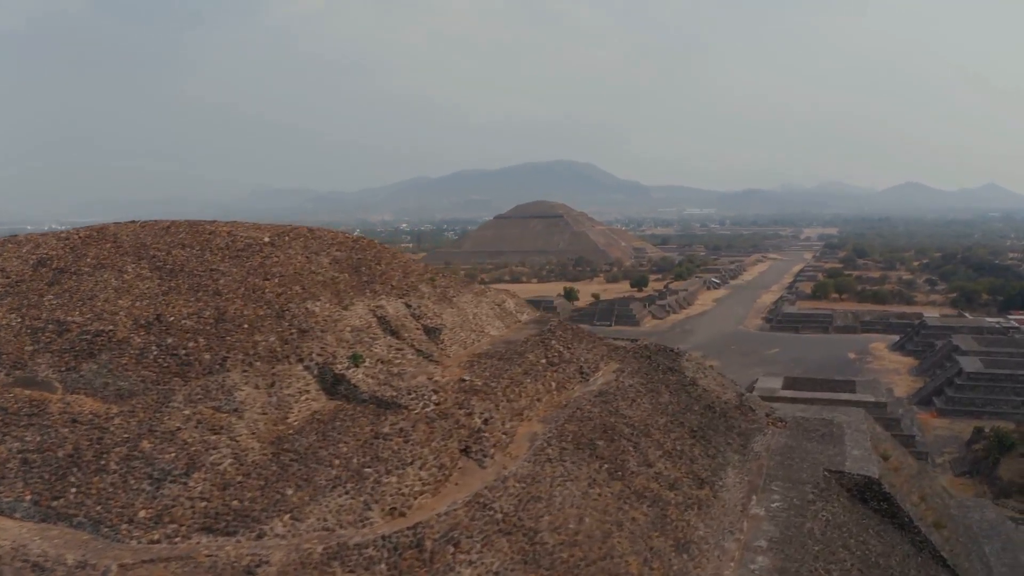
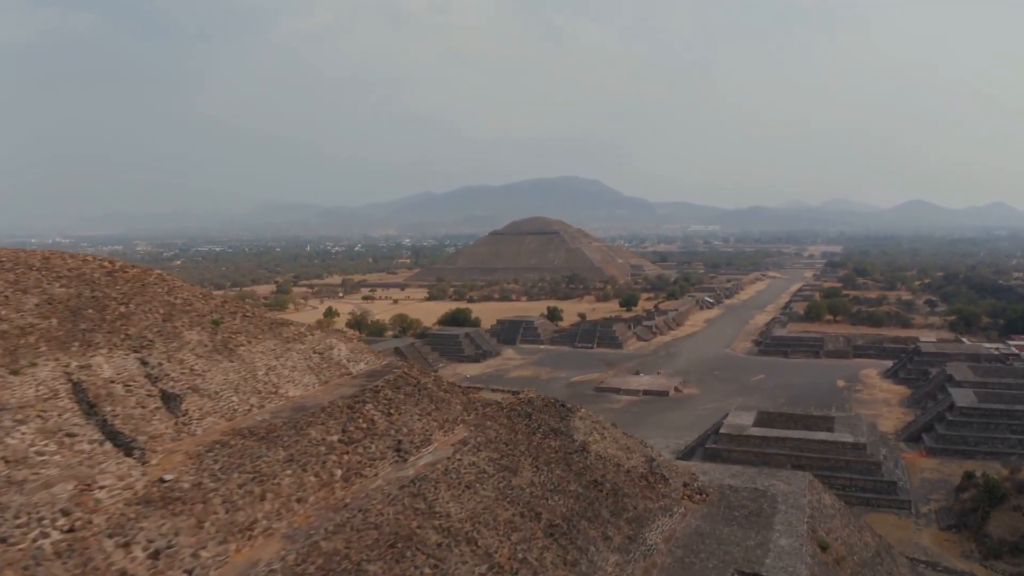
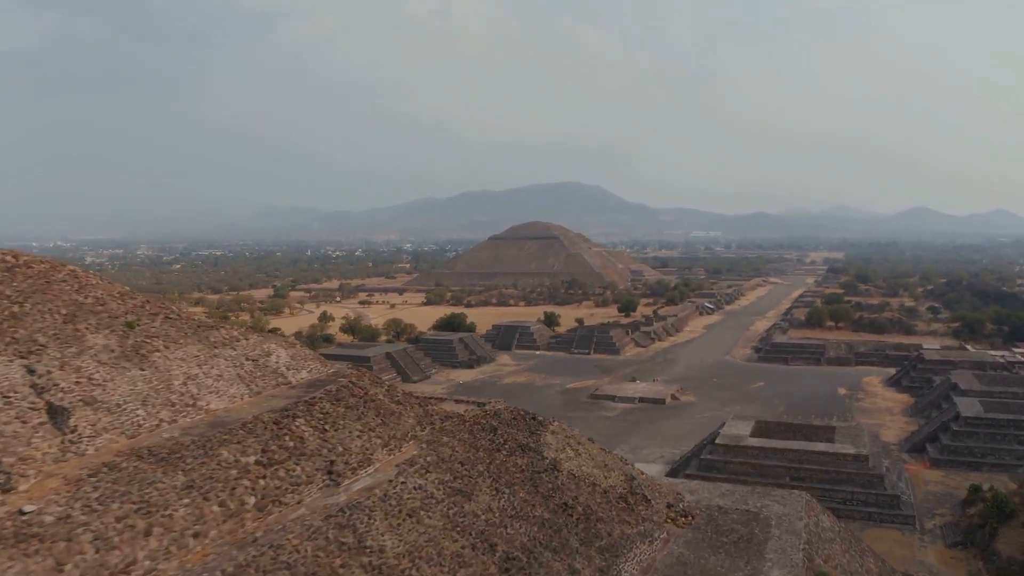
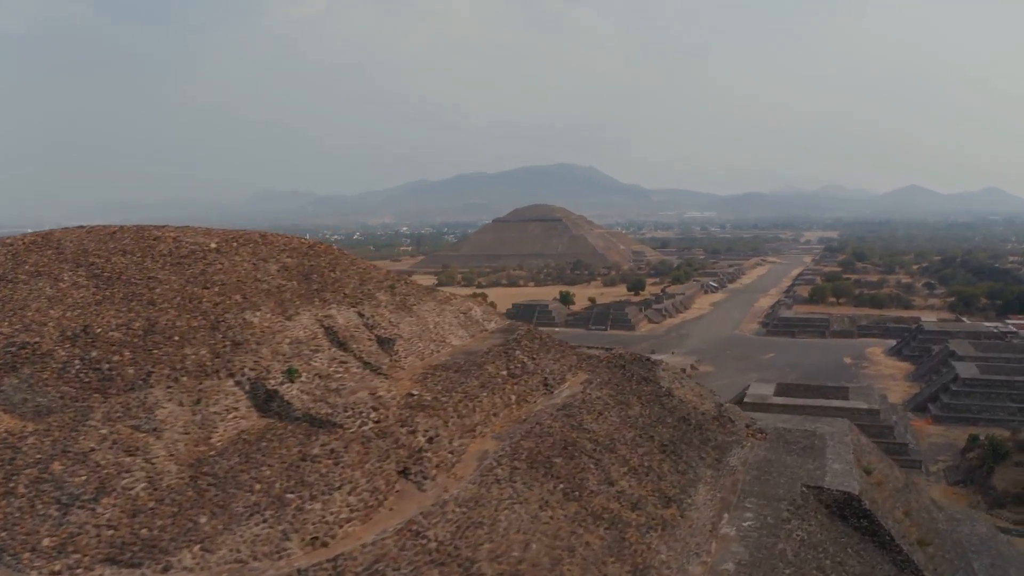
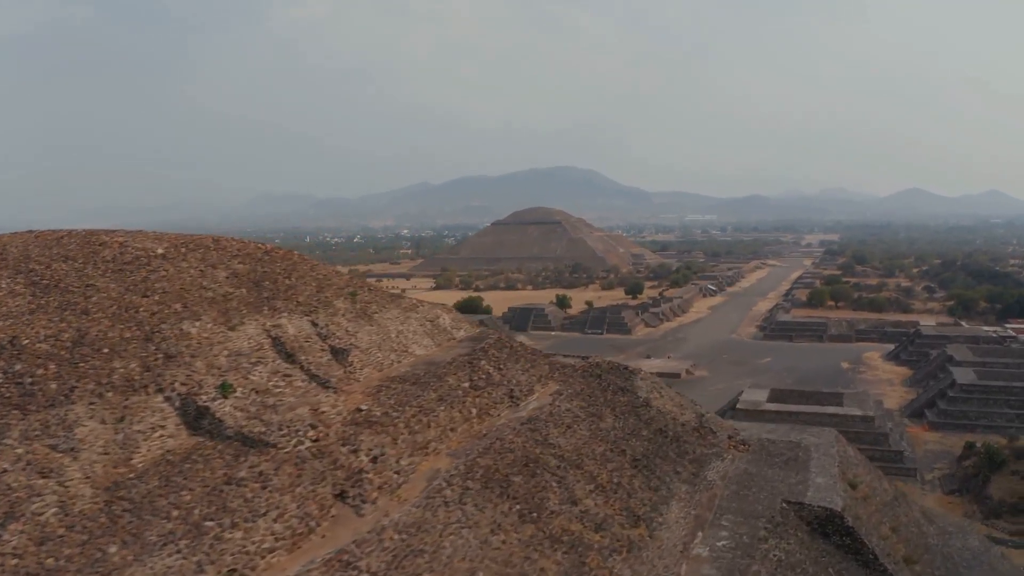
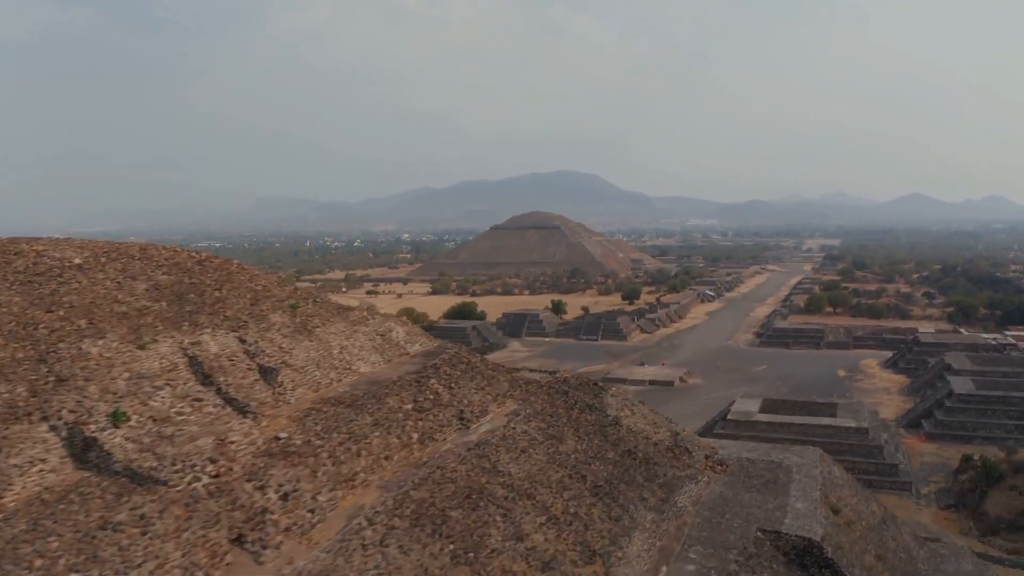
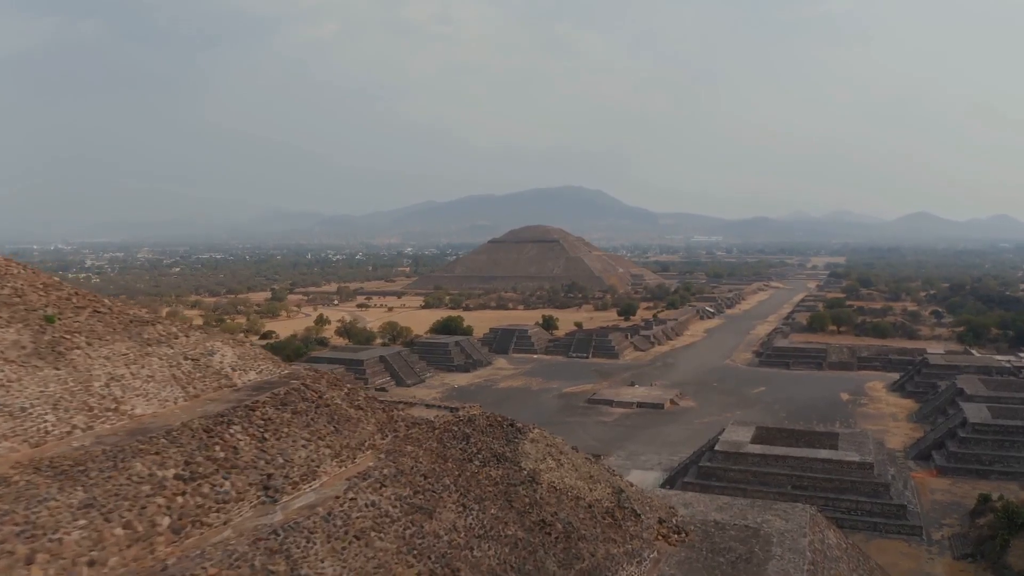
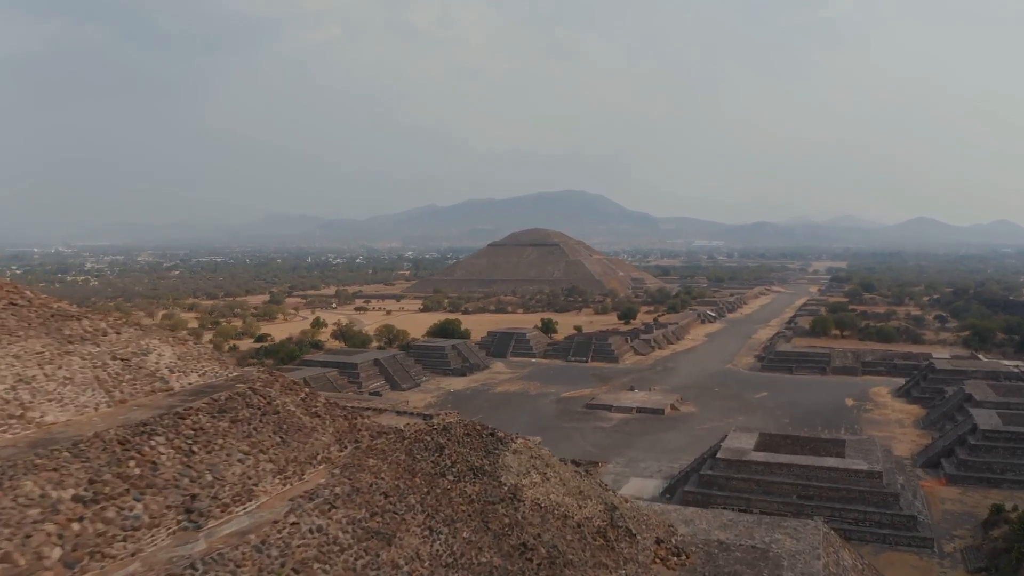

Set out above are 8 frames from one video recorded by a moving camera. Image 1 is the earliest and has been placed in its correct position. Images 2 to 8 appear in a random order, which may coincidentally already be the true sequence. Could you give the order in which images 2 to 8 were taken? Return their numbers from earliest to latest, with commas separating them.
4, 5, 6, 2, 3, 7, 8
